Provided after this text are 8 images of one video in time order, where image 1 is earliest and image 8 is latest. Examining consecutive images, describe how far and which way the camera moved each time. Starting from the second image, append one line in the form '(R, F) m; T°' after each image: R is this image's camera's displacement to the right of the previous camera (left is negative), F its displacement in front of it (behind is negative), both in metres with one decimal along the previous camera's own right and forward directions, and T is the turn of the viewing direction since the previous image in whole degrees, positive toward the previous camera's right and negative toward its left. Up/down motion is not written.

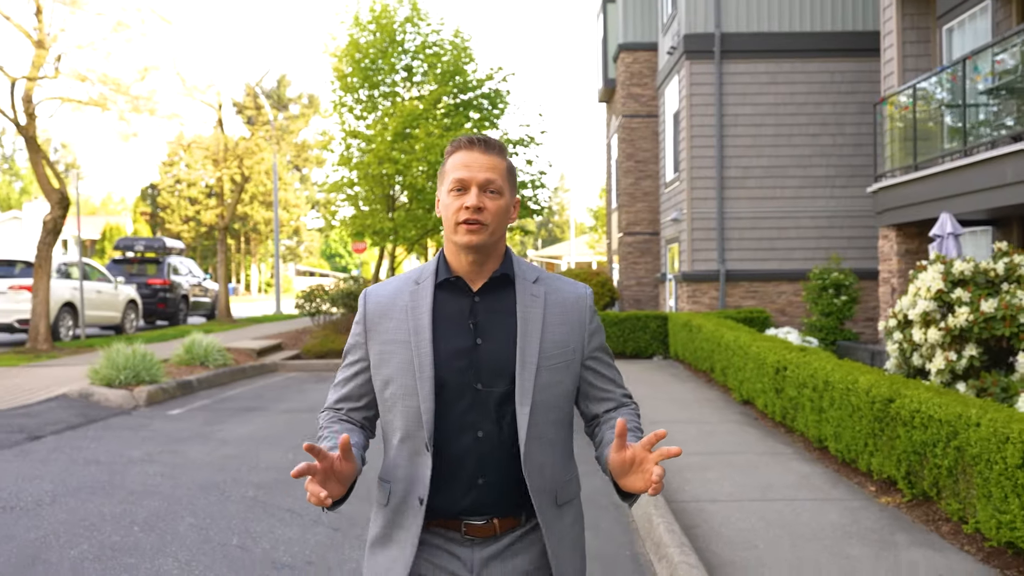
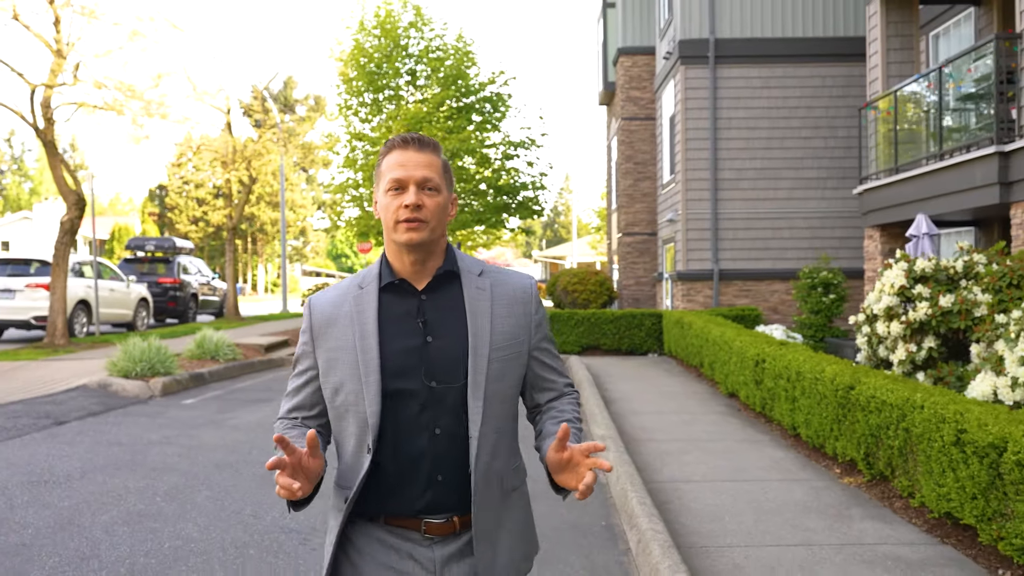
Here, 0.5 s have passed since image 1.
(+0.1, -0.6) m; 0°
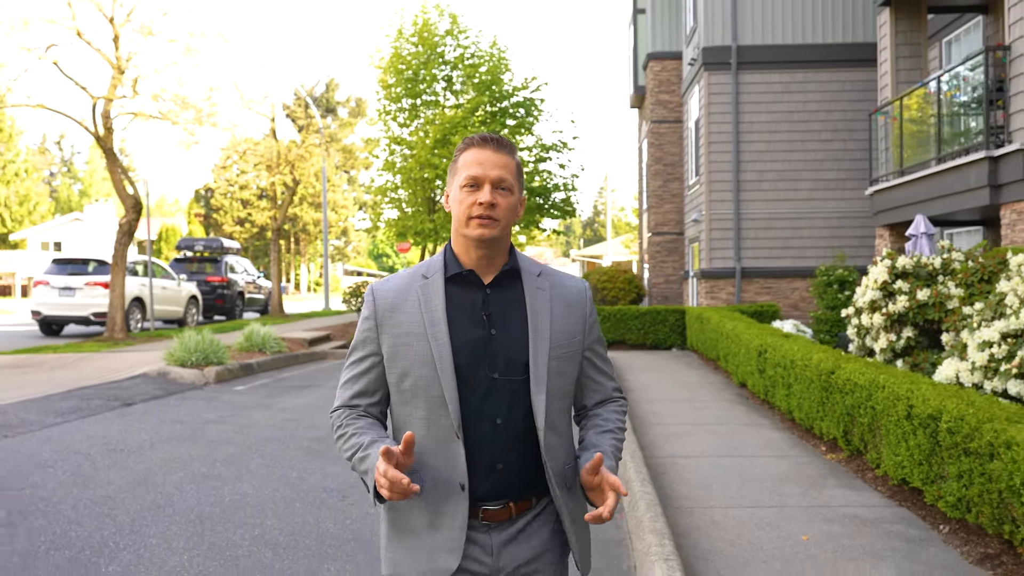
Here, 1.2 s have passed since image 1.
(+0.2, -0.9) m; -2°
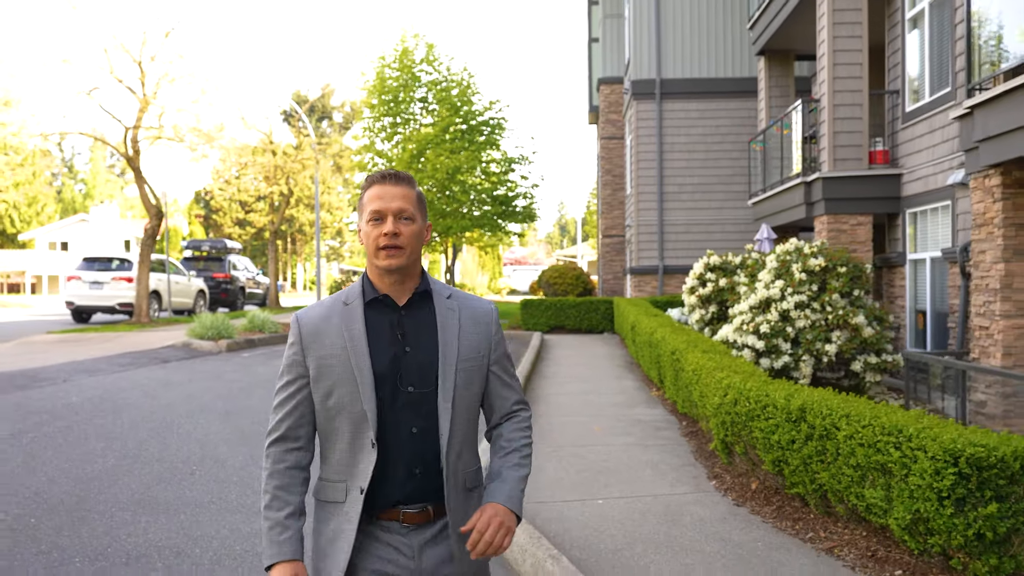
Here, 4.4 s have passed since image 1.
(+0.9, -3.9) m; 0°
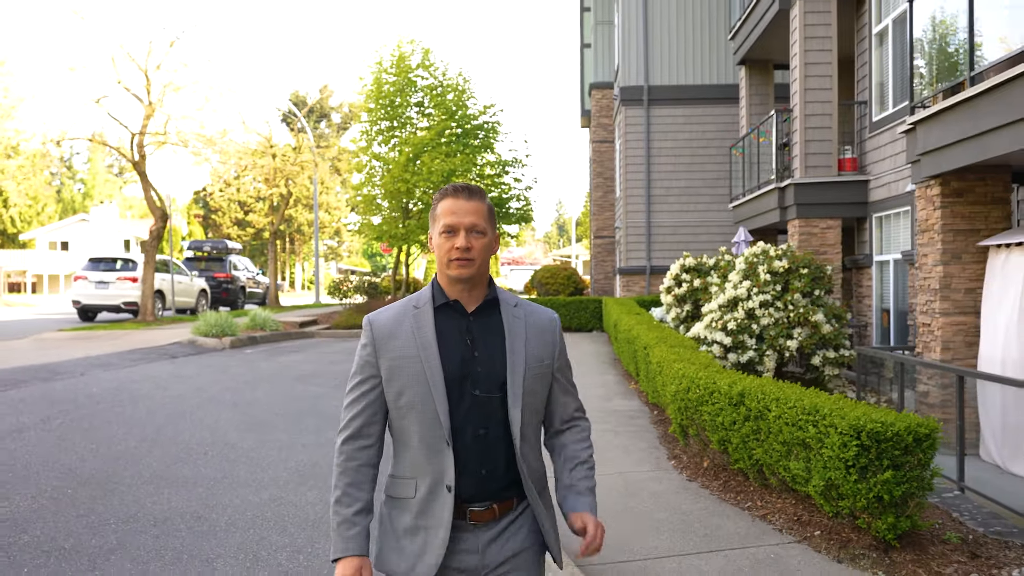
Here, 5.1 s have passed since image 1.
(+0.2, -0.9) m; 0°
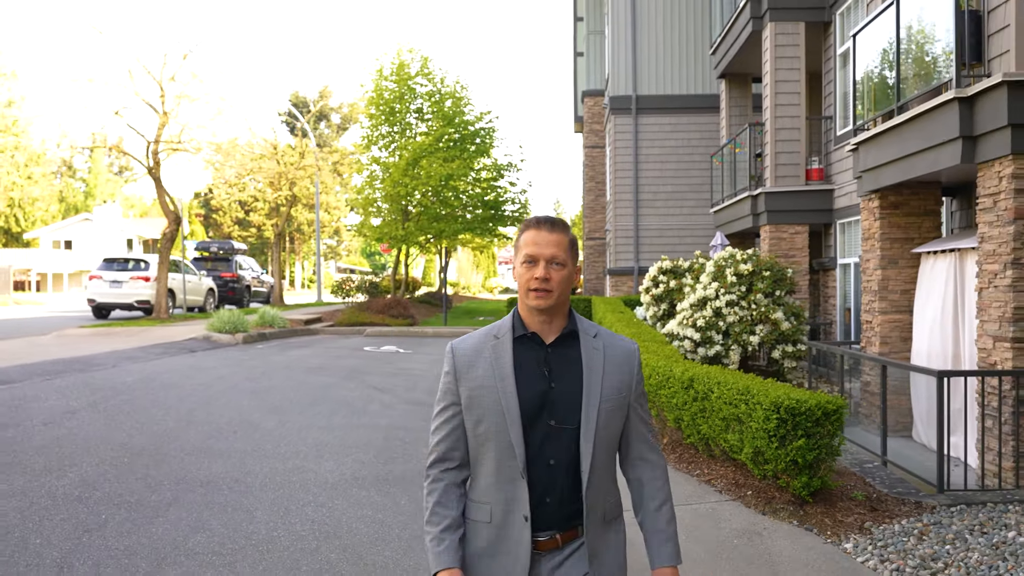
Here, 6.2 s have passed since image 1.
(+0.1, -1.3) m; 0°
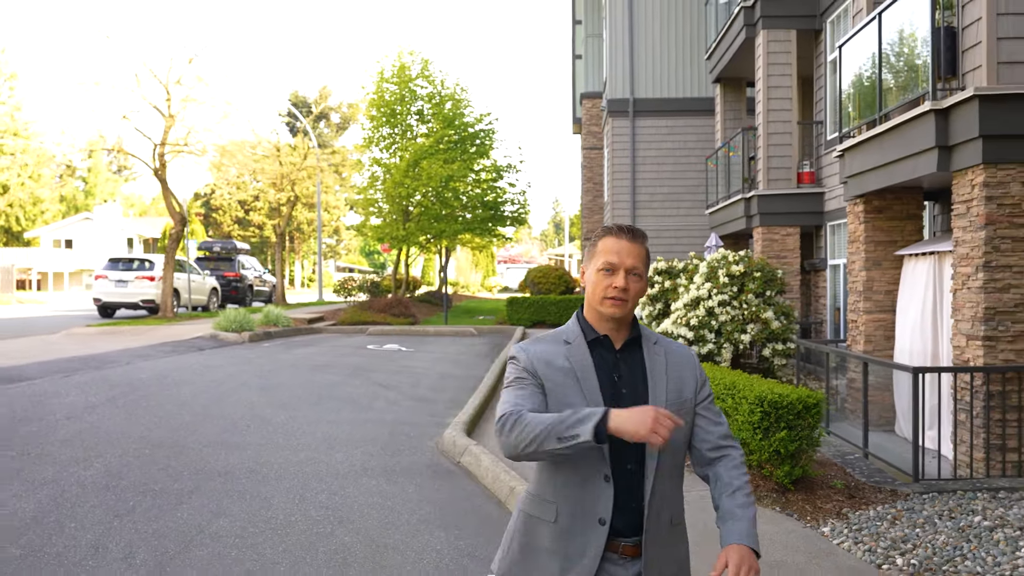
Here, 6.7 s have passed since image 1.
(0.0, -0.5) m; 0°
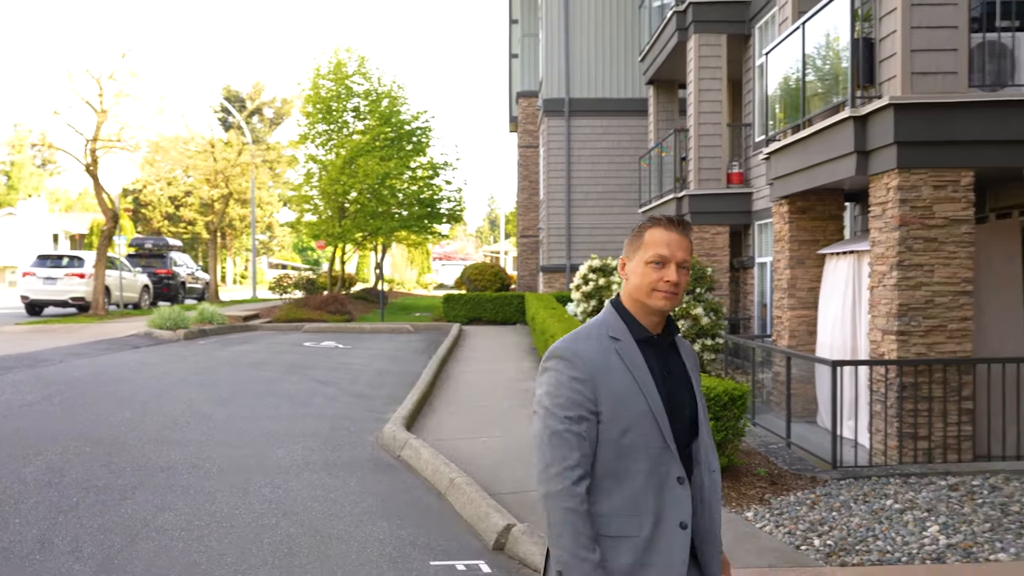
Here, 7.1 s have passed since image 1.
(0.0, -0.3) m; +4°
